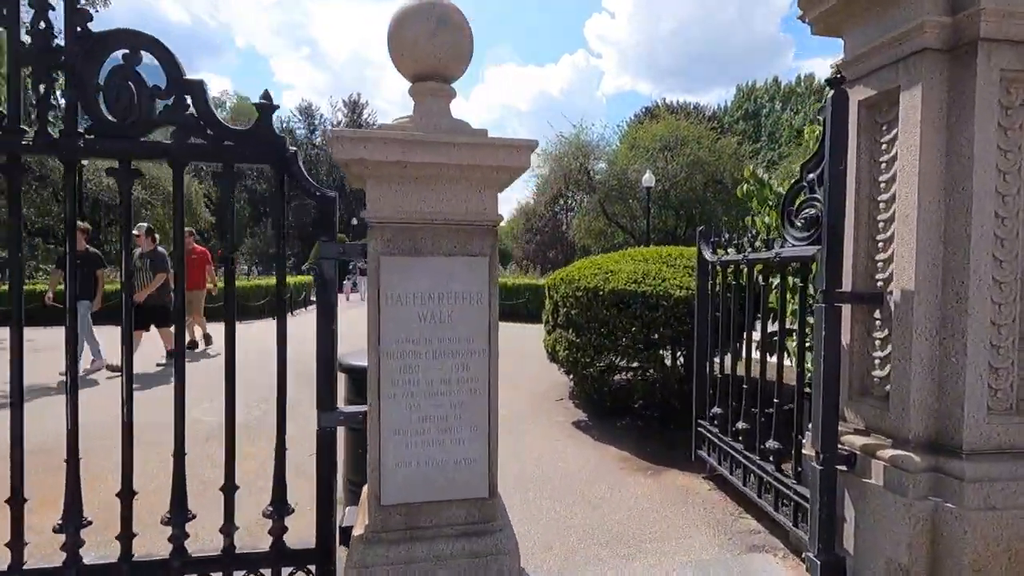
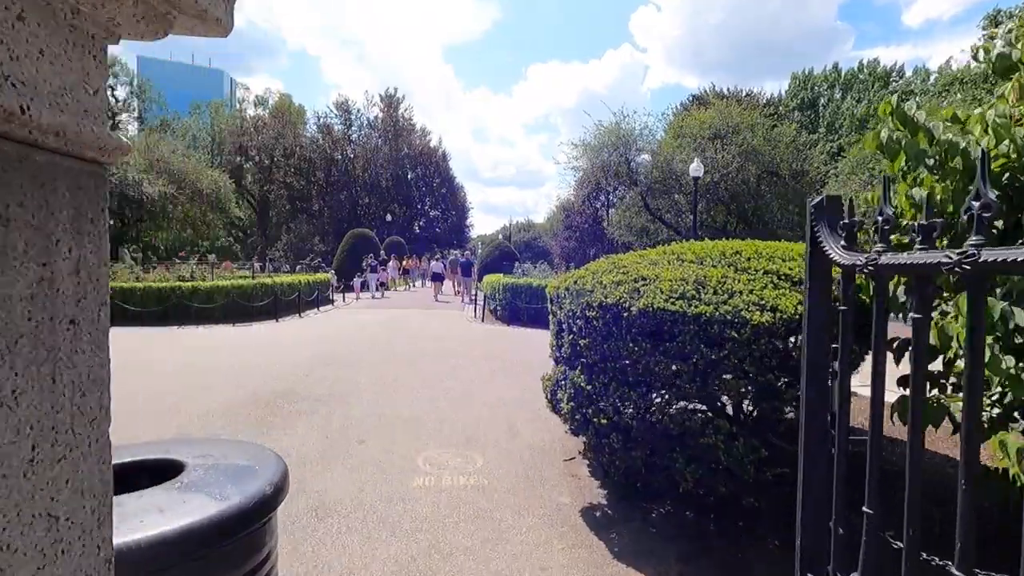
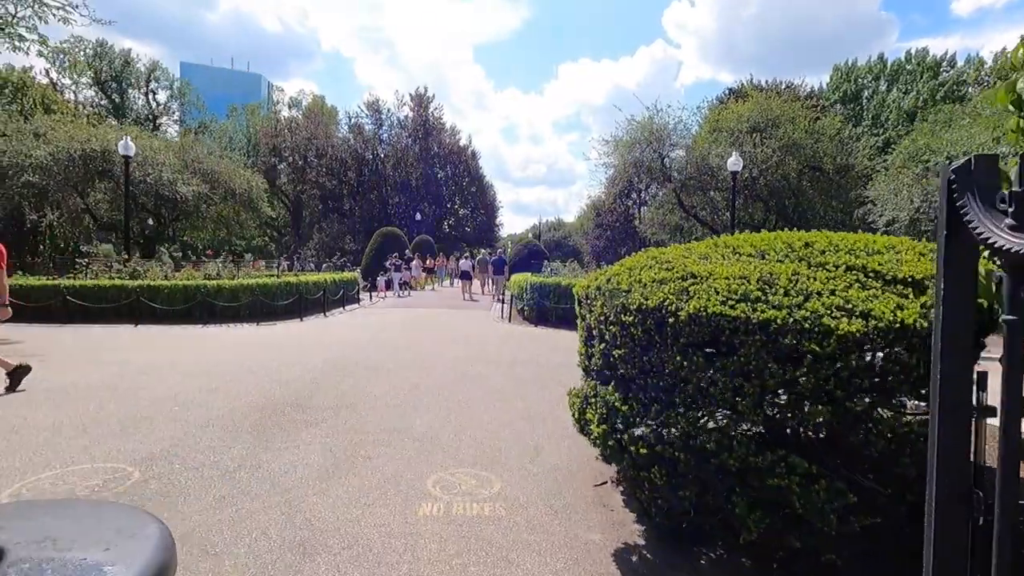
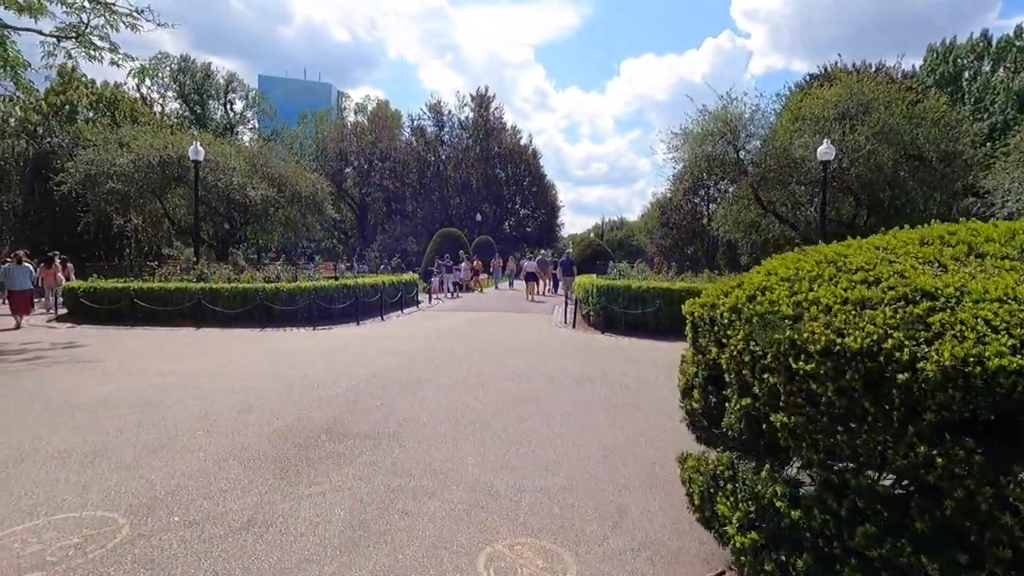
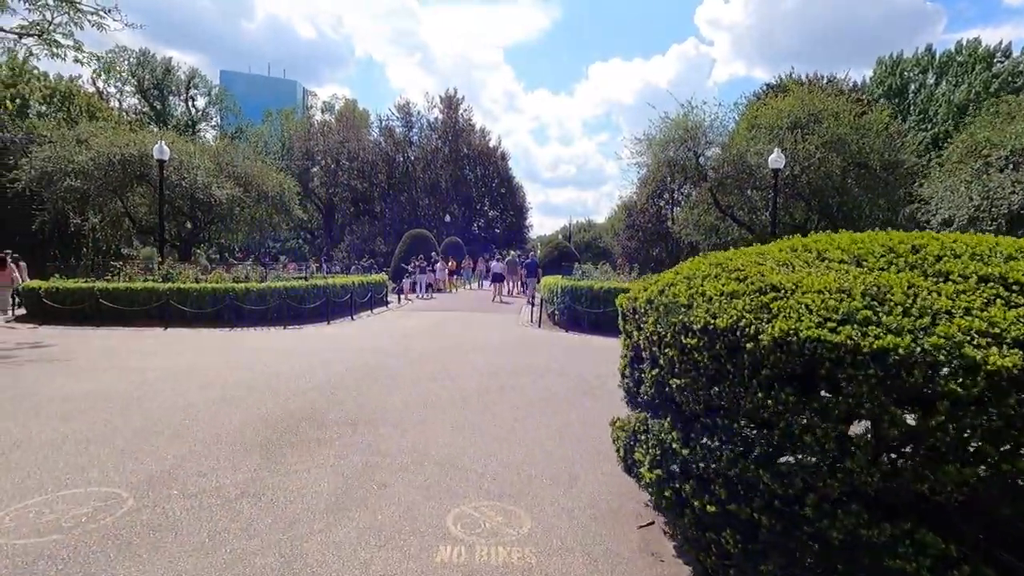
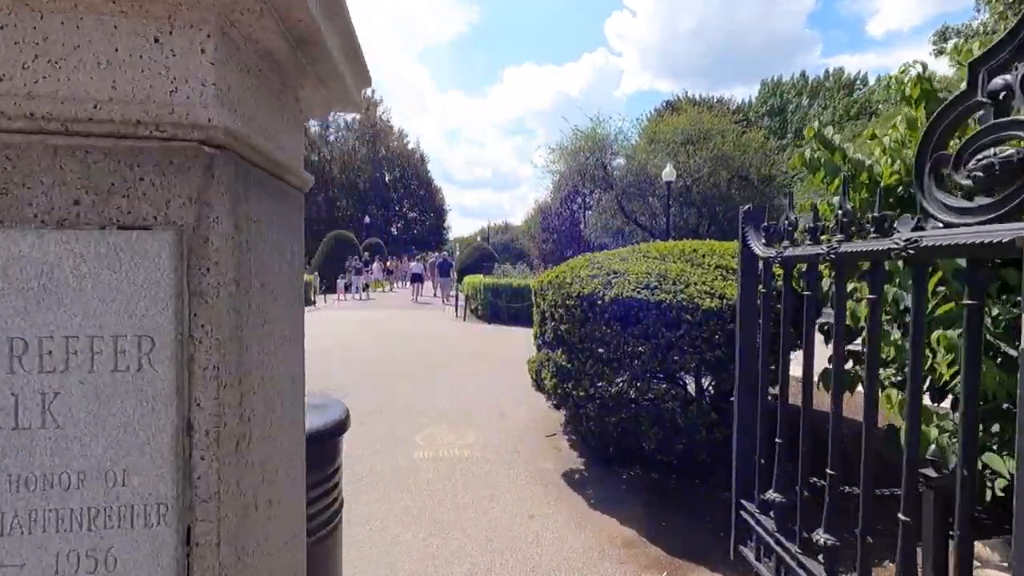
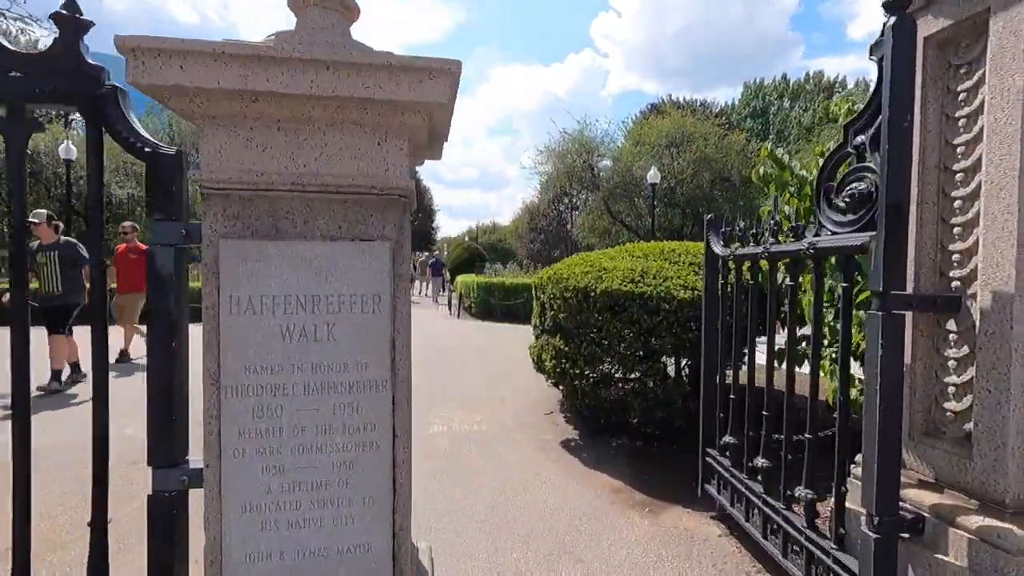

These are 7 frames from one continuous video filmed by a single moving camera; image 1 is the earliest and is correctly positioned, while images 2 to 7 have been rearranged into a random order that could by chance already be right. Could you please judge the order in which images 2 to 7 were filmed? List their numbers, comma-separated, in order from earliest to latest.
7, 6, 2, 3, 5, 4
